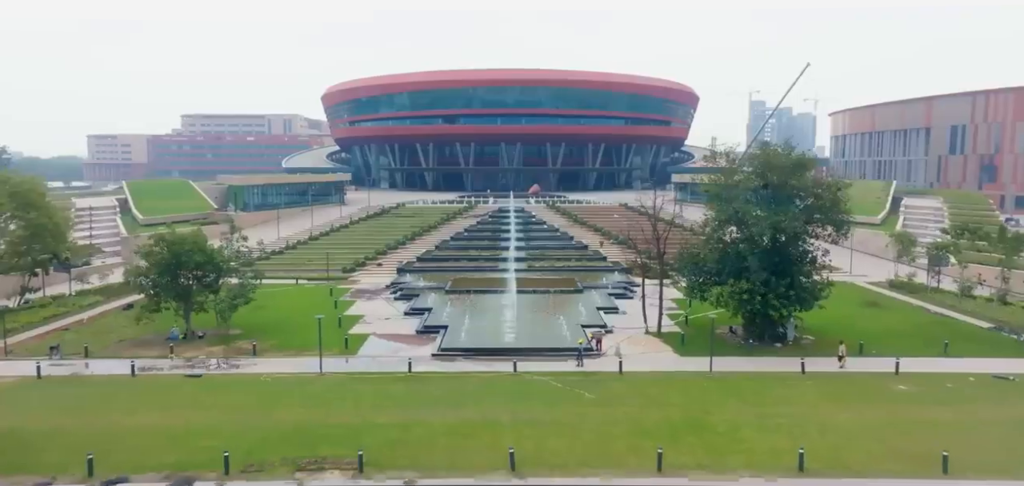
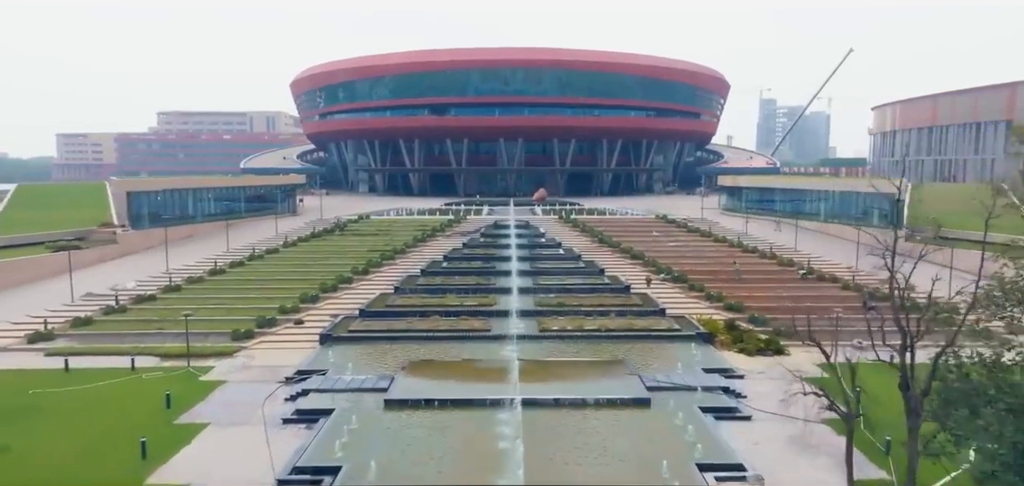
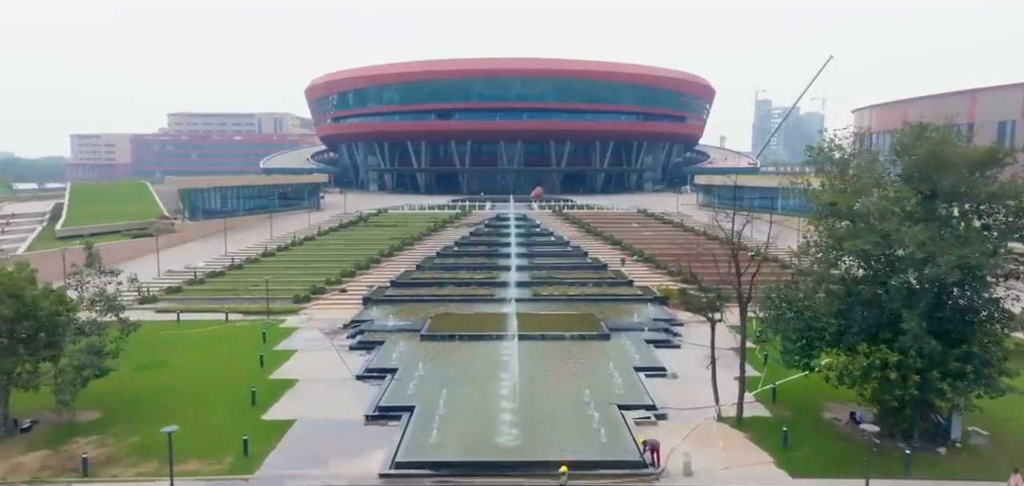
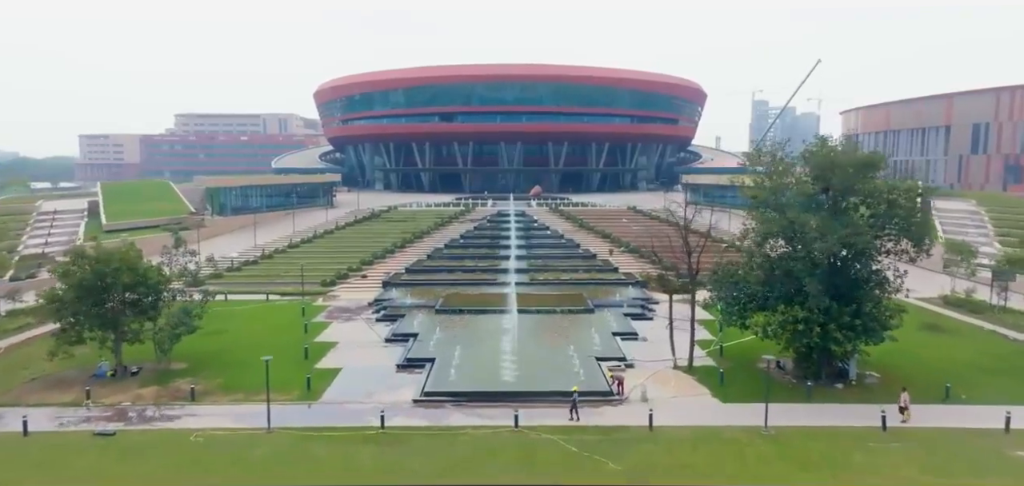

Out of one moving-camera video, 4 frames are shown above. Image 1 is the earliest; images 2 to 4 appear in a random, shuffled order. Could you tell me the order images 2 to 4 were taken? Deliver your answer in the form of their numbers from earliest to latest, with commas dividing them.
4, 3, 2
